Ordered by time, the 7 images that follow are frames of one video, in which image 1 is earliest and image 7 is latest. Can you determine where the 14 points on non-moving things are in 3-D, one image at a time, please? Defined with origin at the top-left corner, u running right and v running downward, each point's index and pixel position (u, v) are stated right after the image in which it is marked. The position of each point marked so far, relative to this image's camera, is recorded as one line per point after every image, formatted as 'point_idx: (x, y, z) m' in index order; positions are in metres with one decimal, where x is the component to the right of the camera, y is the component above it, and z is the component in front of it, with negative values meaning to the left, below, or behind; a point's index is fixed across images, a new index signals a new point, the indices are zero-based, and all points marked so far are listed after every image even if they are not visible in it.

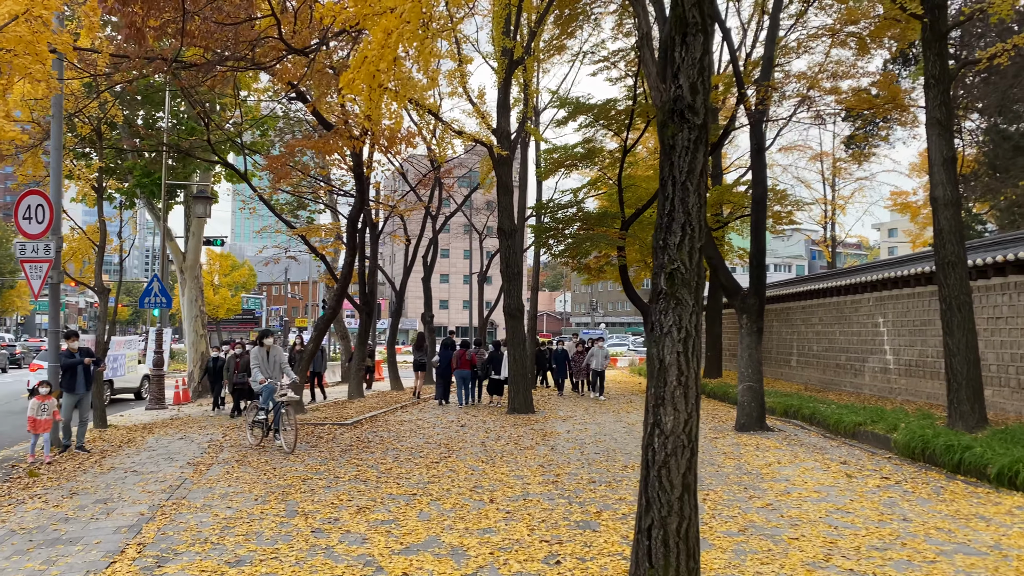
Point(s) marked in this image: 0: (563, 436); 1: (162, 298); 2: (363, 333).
0: (+0.7, -1.9, +10.8) m
1: (-7.0, -0.2, +16.8) m
2: (-3.1, -1.0, +17.3) m
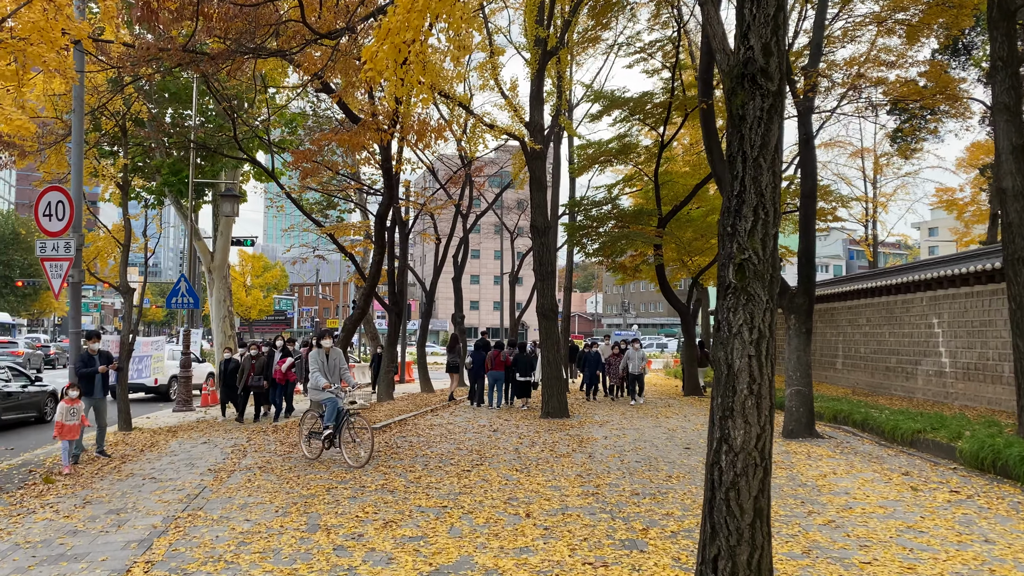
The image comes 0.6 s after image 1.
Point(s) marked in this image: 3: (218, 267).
0: (+1.1, -1.9, +10.3) m
1: (-6.4, -0.2, +16.6) m
2: (-2.4, -0.9, +16.9) m
3: (-6.5, +0.5, +18.7) m
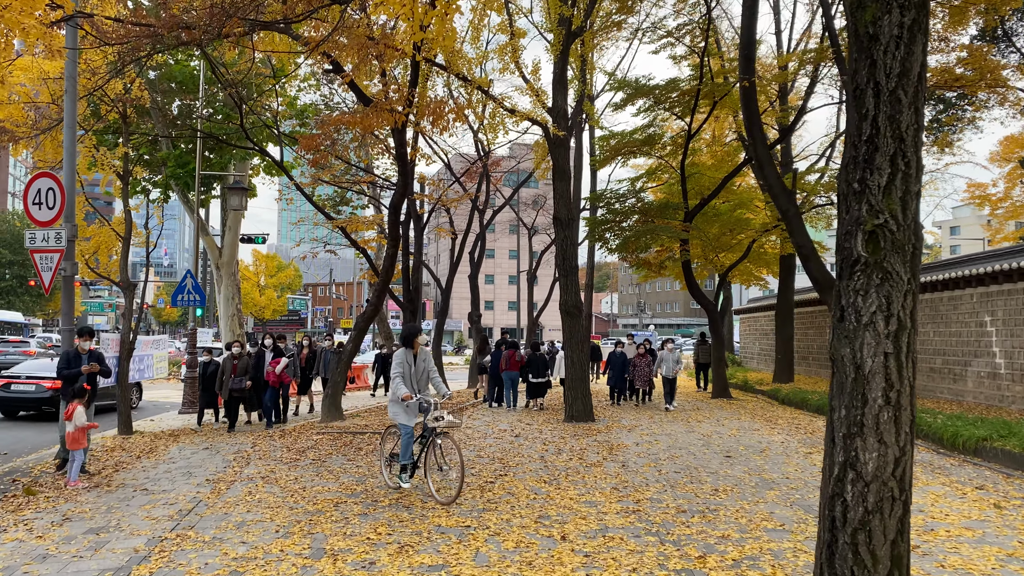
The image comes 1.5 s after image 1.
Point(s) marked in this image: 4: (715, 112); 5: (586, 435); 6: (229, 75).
0: (+1.4, -1.8, +9.5) m
1: (-6.0, -0.1, +15.9) m
2: (-2.0, -0.9, +16.1) m
3: (-6.1, +0.5, +18.0) m
4: (+4.3, +3.8, +18.0) m
5: (+0.9, -1.9, +10.8) m
6: (-4.7, +3.6, +14.1) m
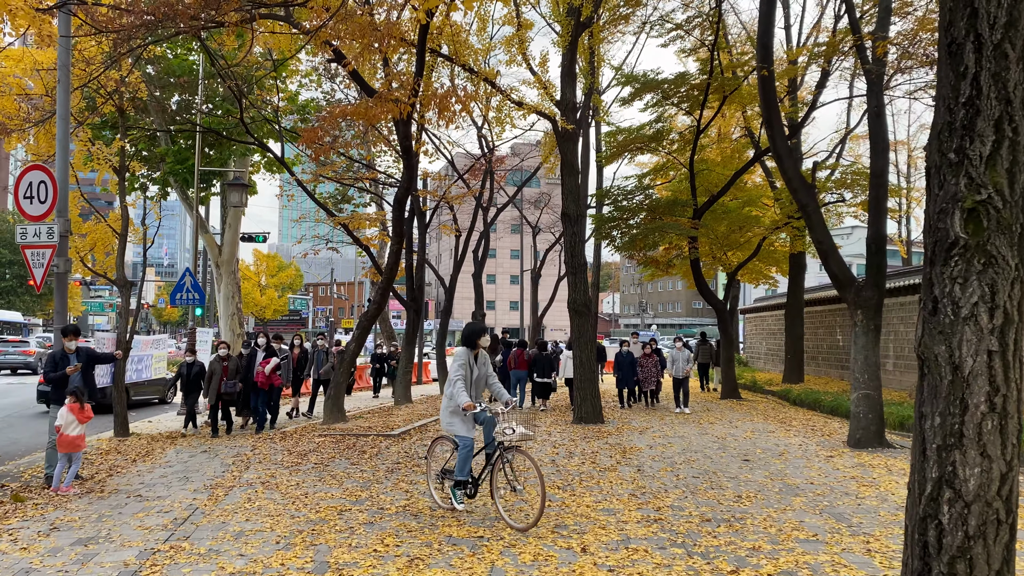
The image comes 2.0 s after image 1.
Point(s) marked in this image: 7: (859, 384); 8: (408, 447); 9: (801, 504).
0: (+1.5, -1.8, +9.2) m
1: (-5.9, -0.1, +15.6) m
2: (-1.9, -0.9, +15.8) m
3: (-6.0, +0.5, +17.7) m
4: (+4.4, +3.8, +17.6) m
5: (+1.1, -1.9, +10.4) m
6: (-4.6, +3.6, +13.8) m
7: (+4.0, -1.1, +9.7) m
8: (-1.2, -1.8, +9.5) m
9: (+2.2, -1.7, +6.5) m
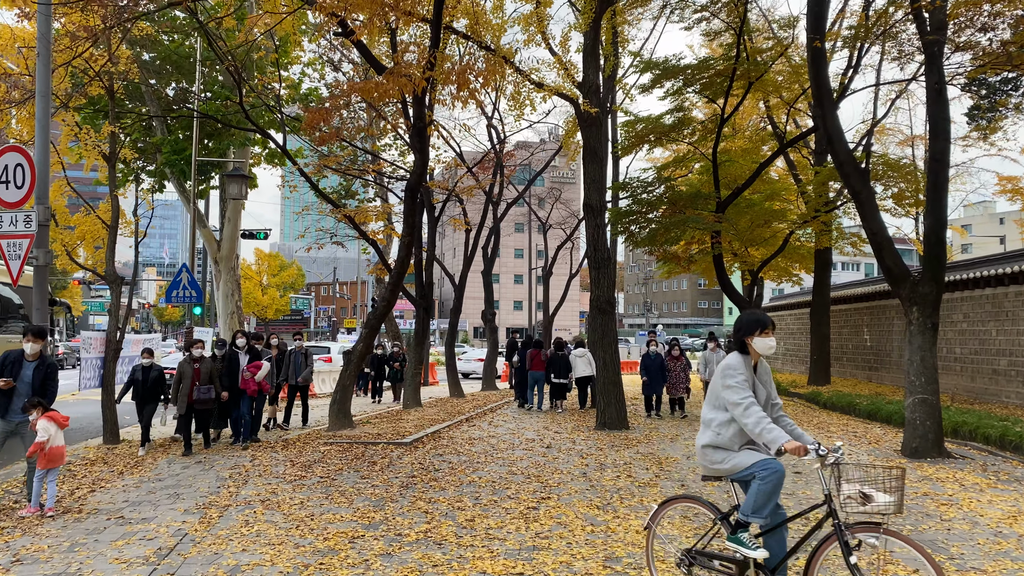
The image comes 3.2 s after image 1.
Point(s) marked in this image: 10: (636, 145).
0: (+1.7, -1.8, +8.4) m
1: (-5.6, -0.1, +14.7) m
2: (-1.7, -0.8, +15.0) m
3: (-5.7, +0.6, +16.8) m
4: (+4.7, +3.9, +16.8) m
5: (+1.3, -1.8, +9.6) m
6: (-4.4, +3.7, +12.9) m
7: (+4.3, -1.1, +8.9) m
8: (-0.9, -1.7, +8.6) m
9: (+2.5, -1.6, +5.6) m
10: (+2.5, +2.9, +17.1) m
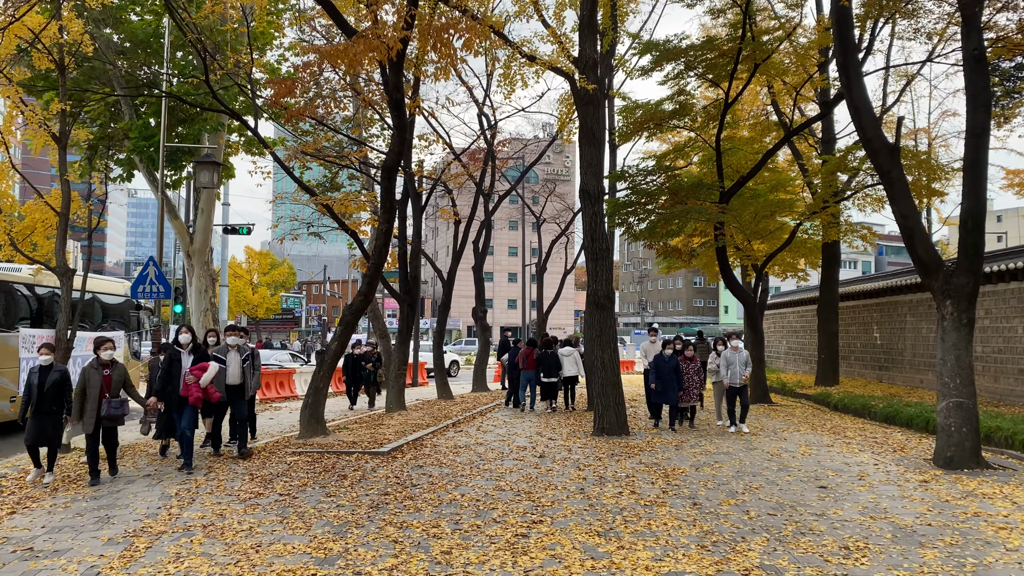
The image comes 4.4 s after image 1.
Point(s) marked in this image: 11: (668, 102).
0: (+1.6, -1.7, +7.4) m
1: (-5.8, 0.0, +13.8) m
2: (-1.8, -0.7, +14.0) m
3: (-5.9, +0.7, +15.9) m
4: (+4.5, +4.0, +15.9) m
5: (+1.2, -1.7, +8.7) m
6: (-4.5, +3.7, +11.9) m
7: (+4.2, -1.0, +8.0) m
8: (-1.0, -1.7, +7.7) m
9: (+2.4, -1.5, +4.7) m
10: (+2.4, +3.0, +16.2) m
11: (+2.9, +3.5, +15.9) m
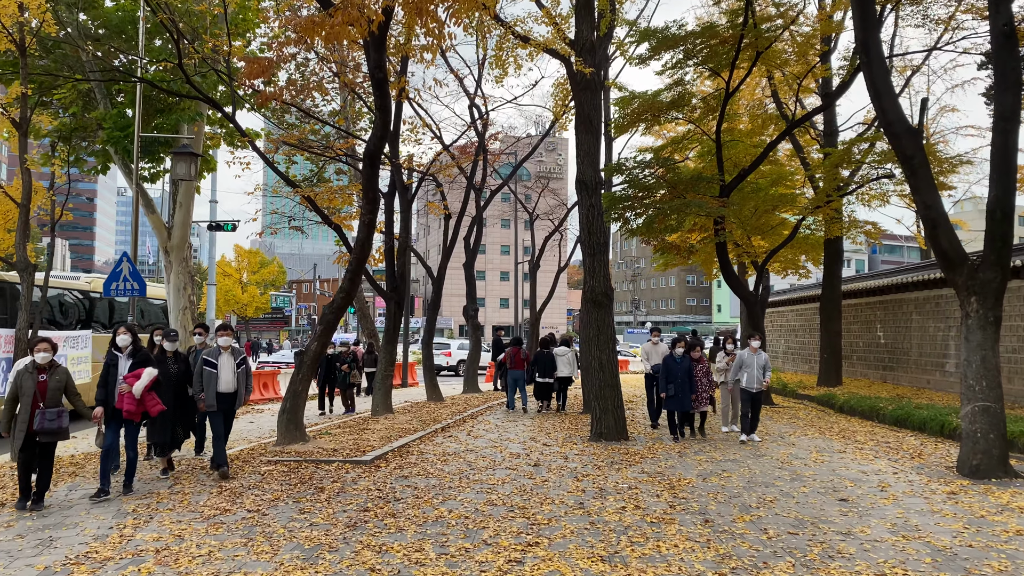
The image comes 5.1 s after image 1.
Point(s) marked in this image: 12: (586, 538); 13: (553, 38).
0: (+1.5, -1.6, +6.8) m
1: (-5.9, +0.1, +13.1) m
2: (-1.9, -0.7, +13.4) m
3: (-6.0, +0.7, +15.2) m
4: (+4.4, +4.0, +15.3) m
5: (+1.1, -1.7, +8.1) m
6: (-4.6, +3.8, +11.3) m
7: (+4.1, -0.9, +7.4) m
8: (-1.1, -1.6, +7.0) m
9: (+2.3, -1.5, +4.1) m
10: (+2.2, +3.1, +15.6) m
11: (+2.8, +3.5, +15.3) m
12: (+0.5, -1.5, +5.2) m
13: (+0.5, +2.8, +9.6) m
